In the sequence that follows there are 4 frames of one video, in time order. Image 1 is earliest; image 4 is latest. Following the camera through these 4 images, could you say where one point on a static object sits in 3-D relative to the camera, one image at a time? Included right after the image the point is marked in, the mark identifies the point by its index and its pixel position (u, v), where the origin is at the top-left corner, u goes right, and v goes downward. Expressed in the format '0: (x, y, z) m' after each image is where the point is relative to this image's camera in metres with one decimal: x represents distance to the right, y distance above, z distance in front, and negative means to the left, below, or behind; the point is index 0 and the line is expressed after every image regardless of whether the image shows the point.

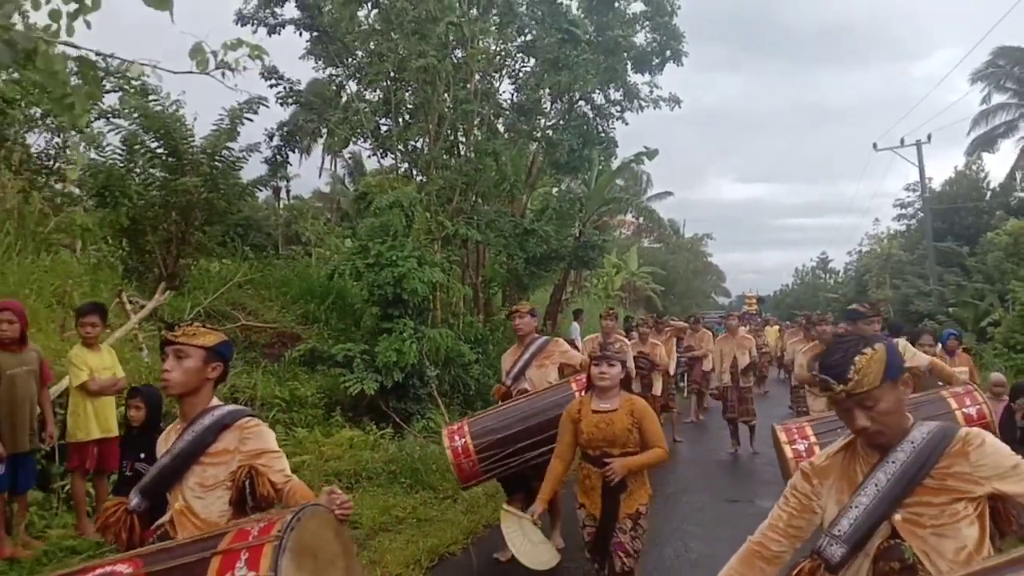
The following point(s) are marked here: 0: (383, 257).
0: (-1.5, +0.3, +9.5) m
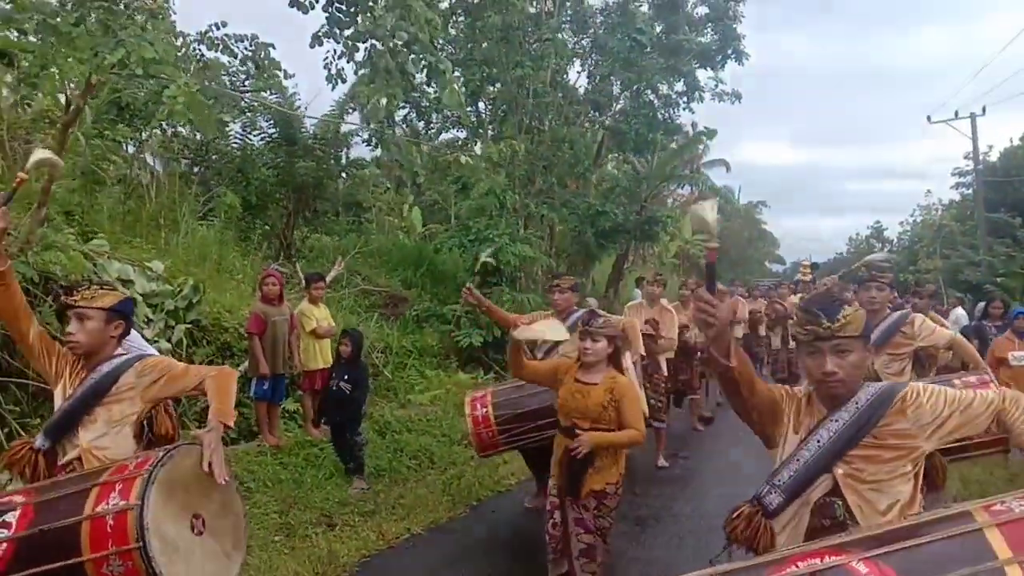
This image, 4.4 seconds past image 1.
0: (-0.4, +0.8, +11.1) m
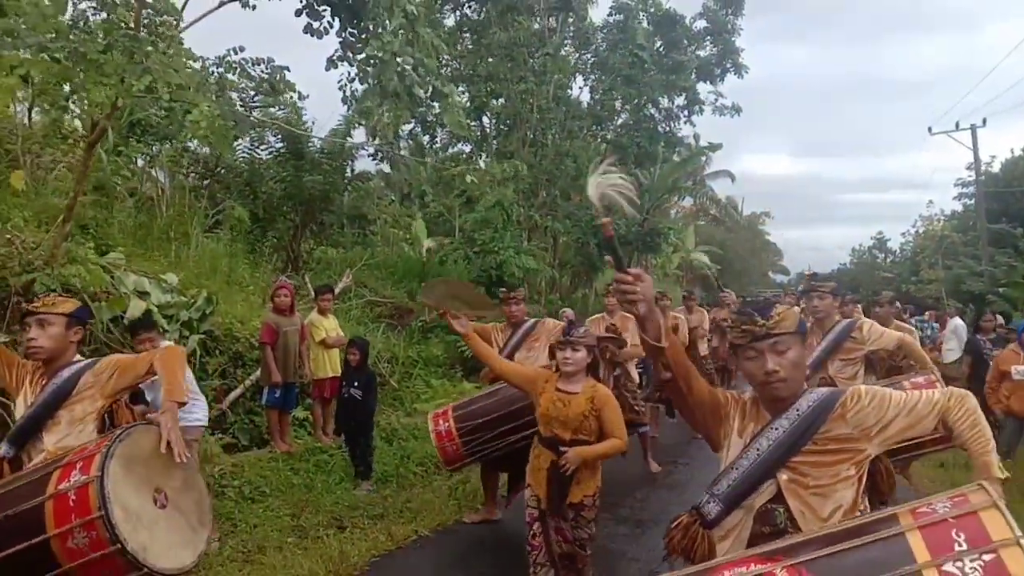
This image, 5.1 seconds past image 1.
0: (-0.4, +0.6, +11.3) m
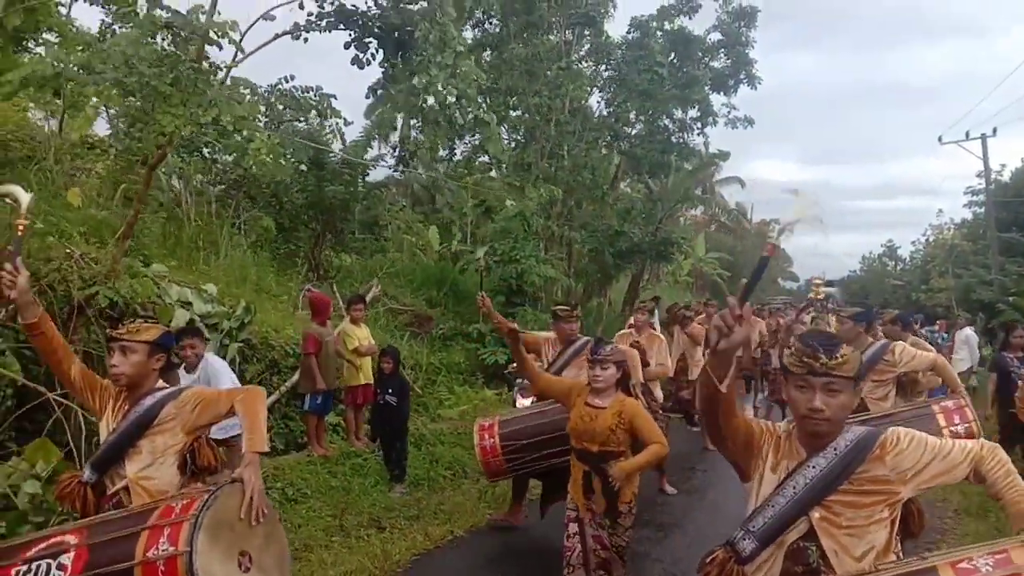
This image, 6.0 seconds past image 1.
0: (-0.1, +0.5, +11.5) m
